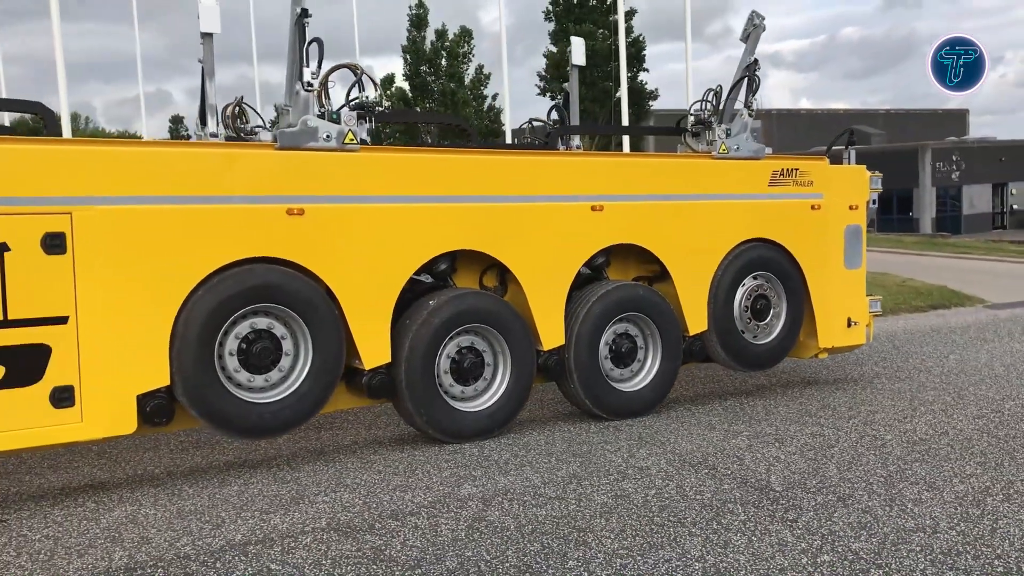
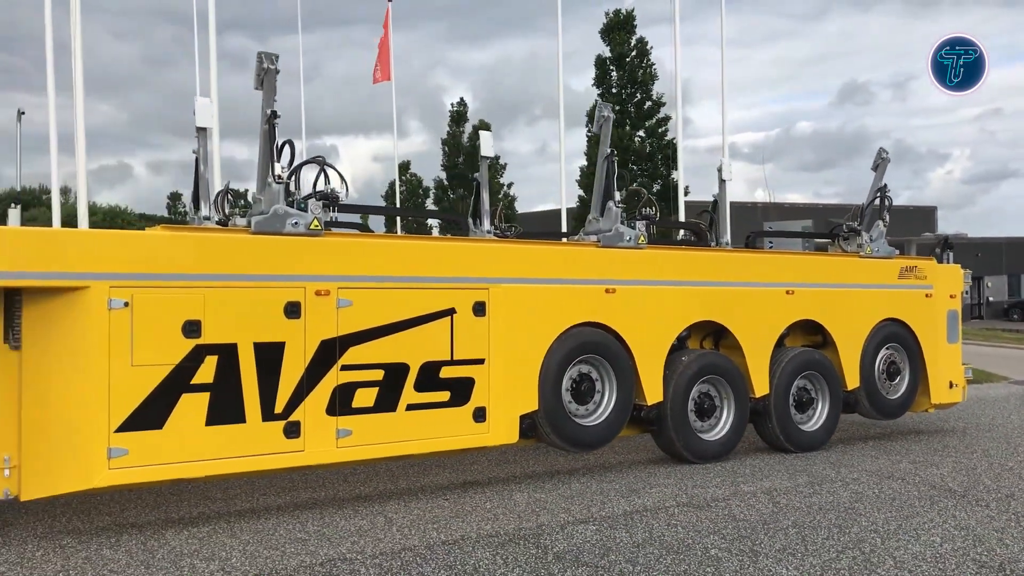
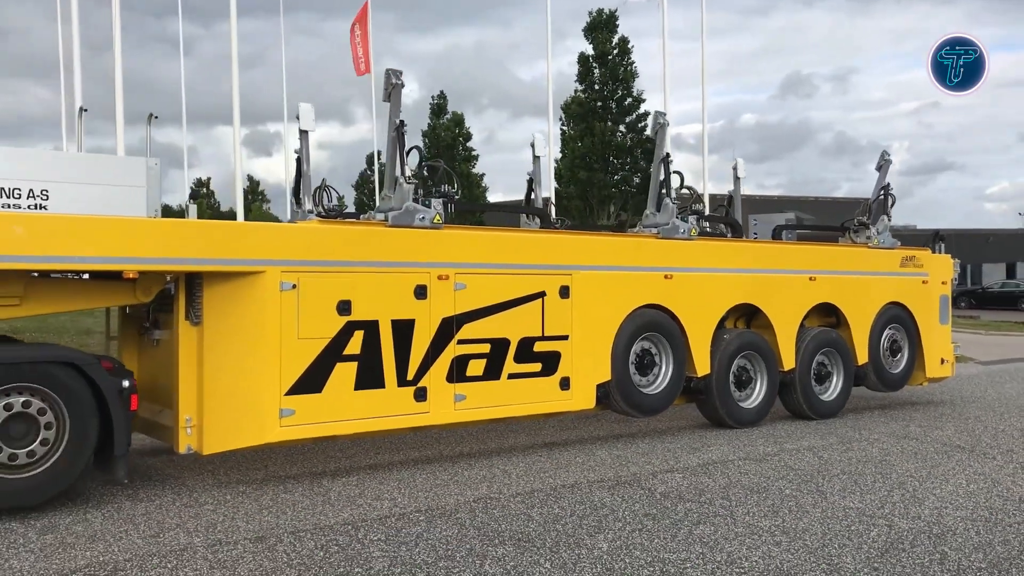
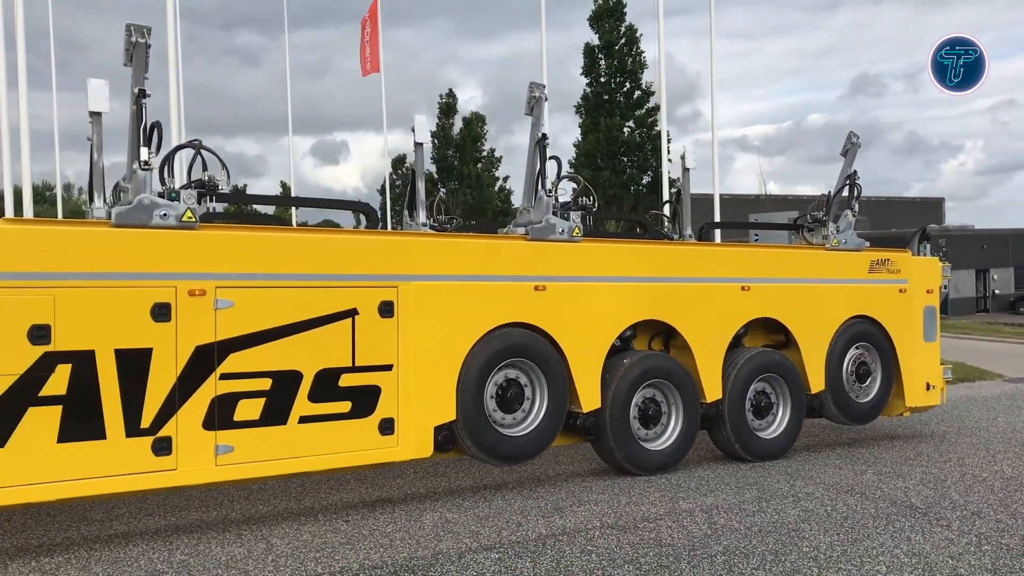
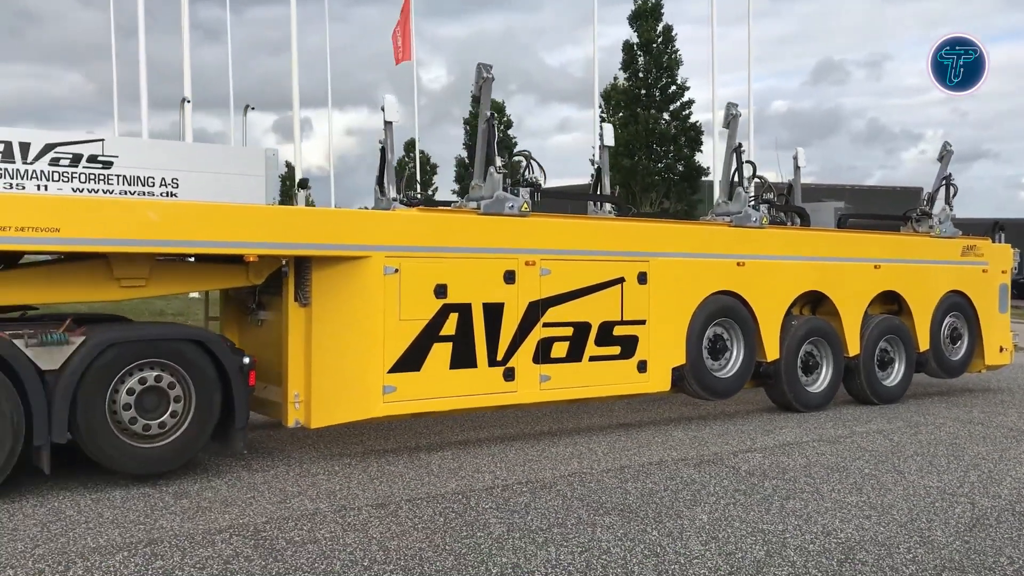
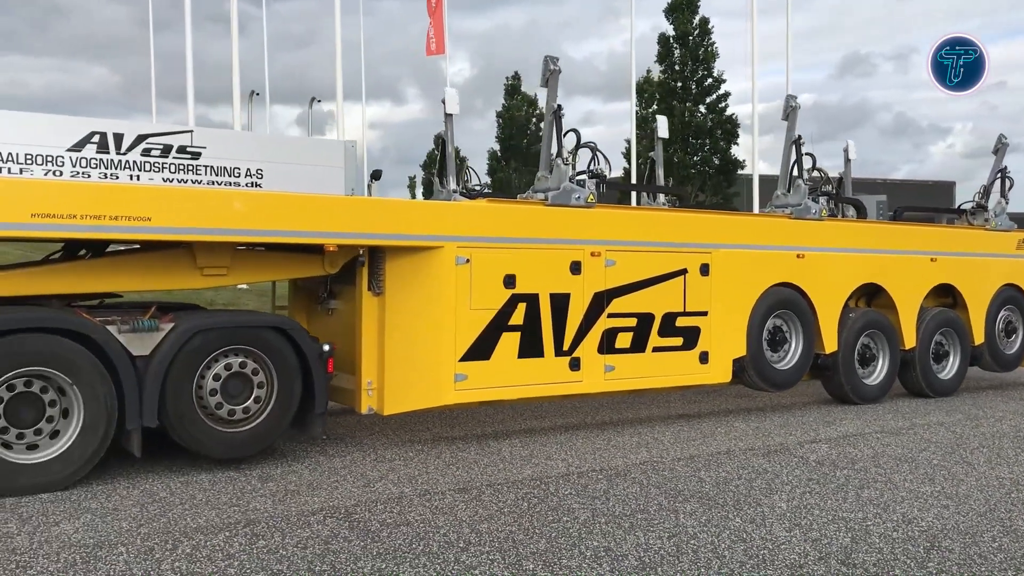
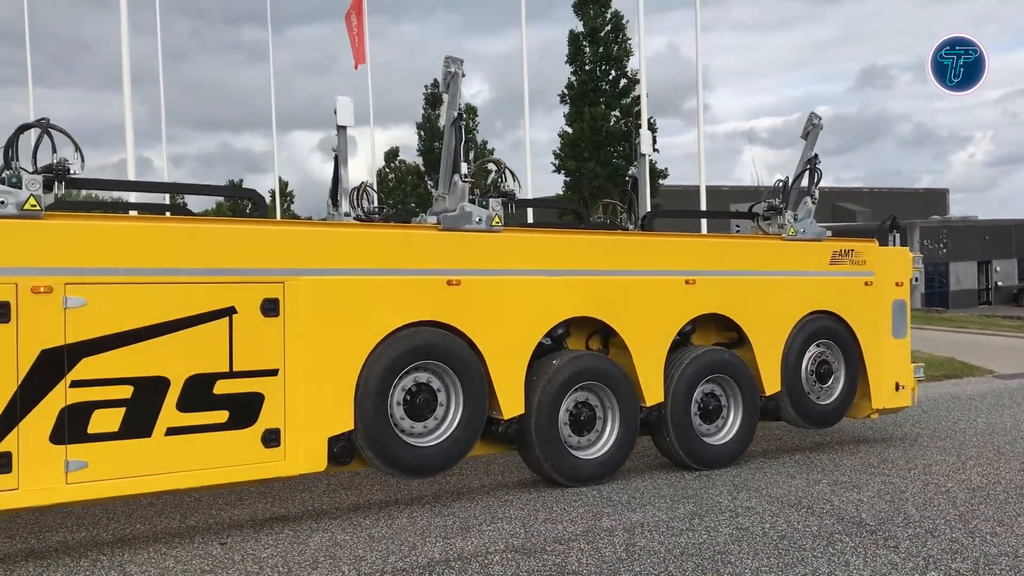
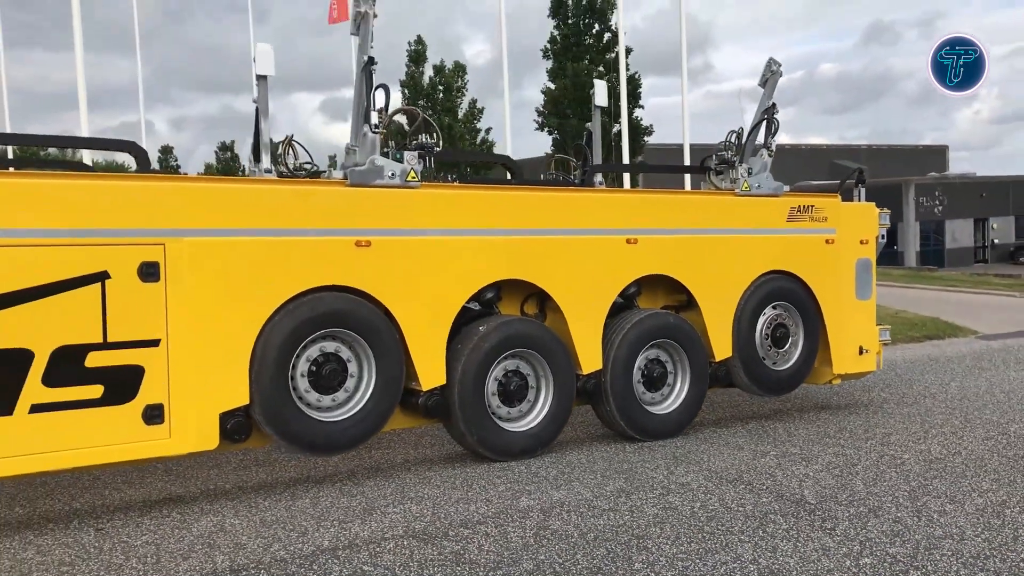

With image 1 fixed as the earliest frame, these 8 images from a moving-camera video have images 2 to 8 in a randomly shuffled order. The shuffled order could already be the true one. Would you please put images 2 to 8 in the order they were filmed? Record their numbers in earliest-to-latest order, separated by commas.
8, 7, 4, 2, 3, 5, 6
